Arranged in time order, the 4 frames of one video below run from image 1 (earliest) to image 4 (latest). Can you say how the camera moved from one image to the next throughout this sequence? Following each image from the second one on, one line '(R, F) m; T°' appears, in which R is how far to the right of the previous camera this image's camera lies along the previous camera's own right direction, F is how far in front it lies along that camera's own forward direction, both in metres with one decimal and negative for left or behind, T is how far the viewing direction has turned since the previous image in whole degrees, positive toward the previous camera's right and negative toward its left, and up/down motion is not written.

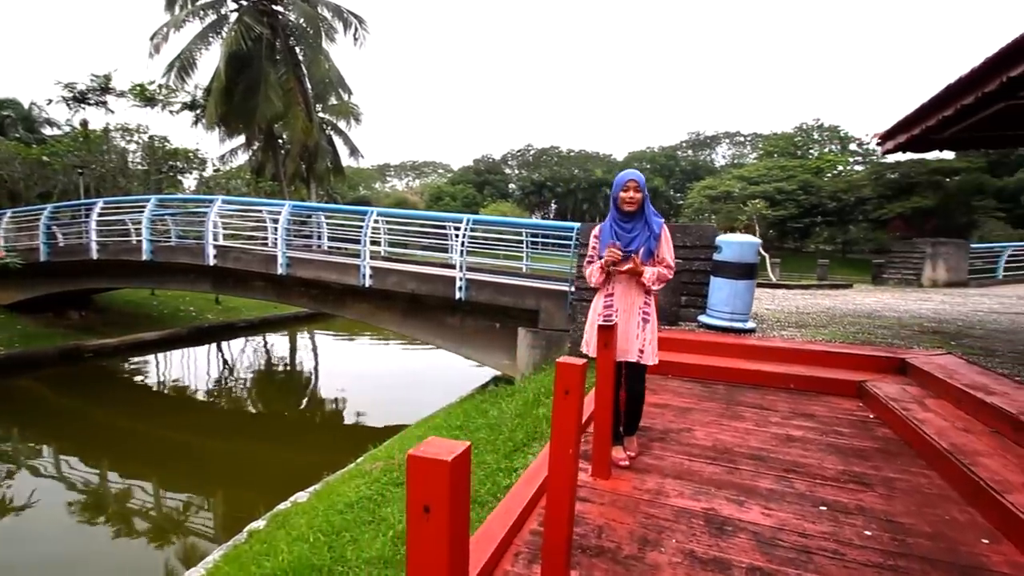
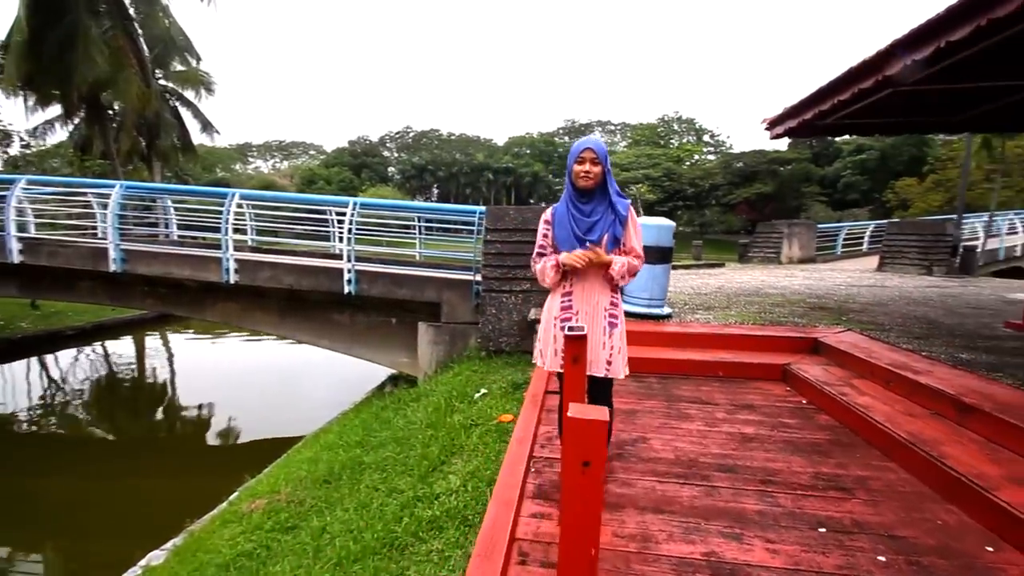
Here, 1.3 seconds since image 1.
(-0.2, +0.6) m; +13°
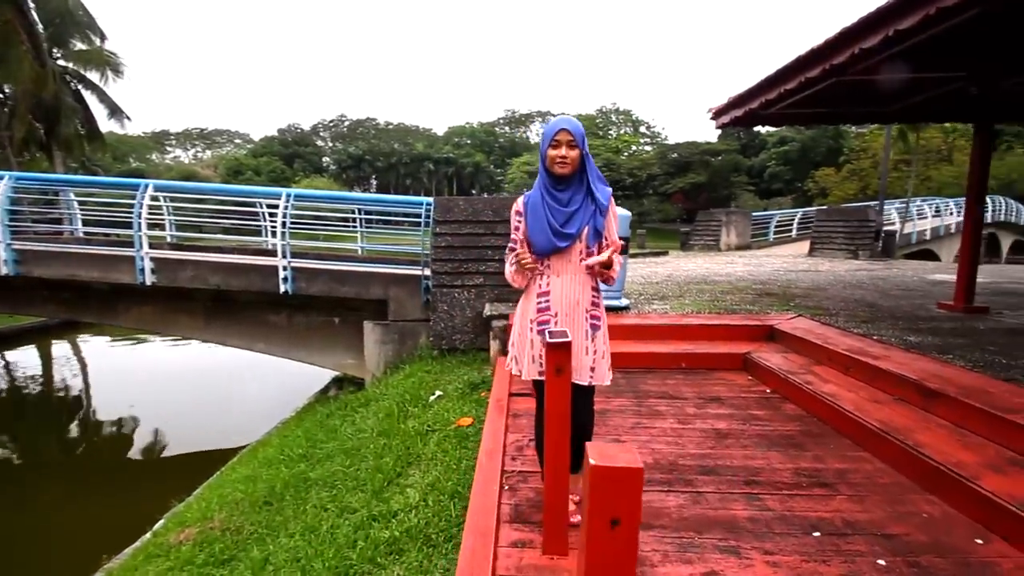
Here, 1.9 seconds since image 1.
(-0.1, +0.2) m; +6°
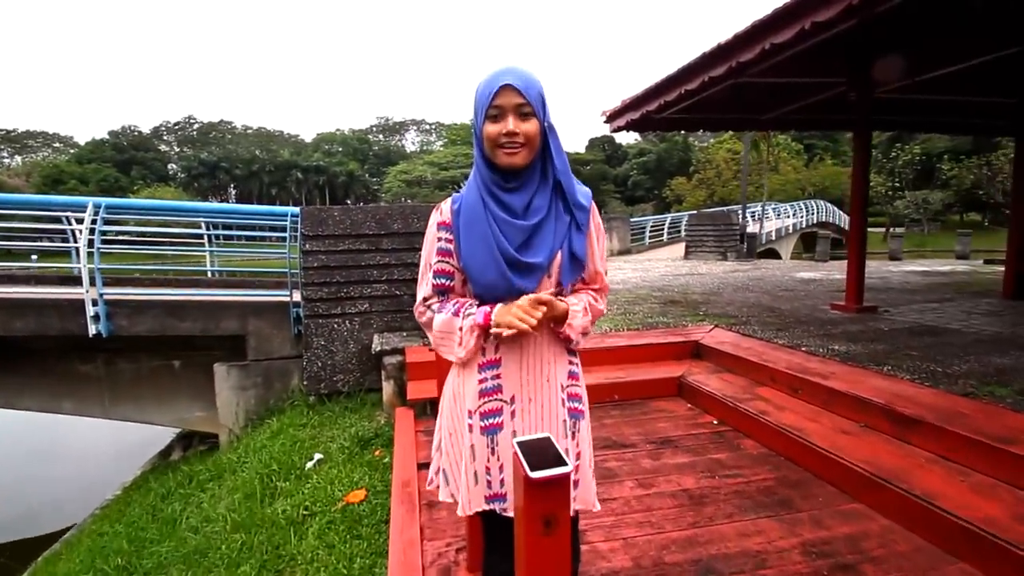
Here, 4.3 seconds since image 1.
(-0.1, +0.7) m; +13°
